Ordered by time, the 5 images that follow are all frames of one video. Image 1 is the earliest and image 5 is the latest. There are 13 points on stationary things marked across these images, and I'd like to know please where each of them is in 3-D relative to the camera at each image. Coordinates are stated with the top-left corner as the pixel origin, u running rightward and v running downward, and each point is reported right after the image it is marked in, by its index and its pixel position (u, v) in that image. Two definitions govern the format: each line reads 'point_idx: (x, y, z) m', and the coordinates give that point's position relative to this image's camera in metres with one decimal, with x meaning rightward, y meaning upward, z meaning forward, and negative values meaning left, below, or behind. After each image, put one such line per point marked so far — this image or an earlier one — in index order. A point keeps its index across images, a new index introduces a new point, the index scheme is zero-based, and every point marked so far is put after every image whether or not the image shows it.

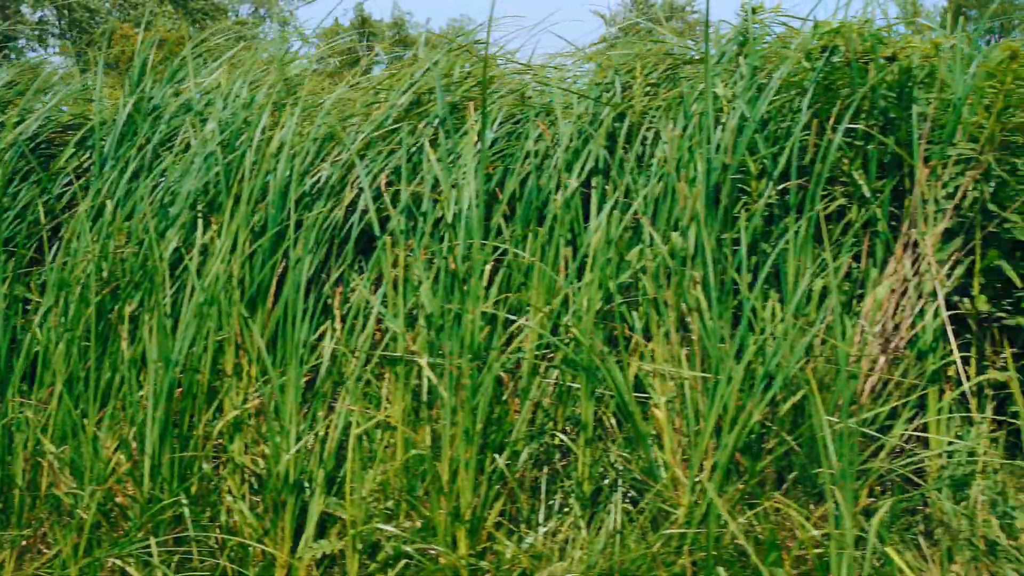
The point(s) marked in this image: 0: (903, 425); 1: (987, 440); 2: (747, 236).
0: (+0.8, -0.3, +2.7) m
1: (+1.0, -0.3, +2.6) m
2: (+0.5, +0.1, +2.9) m
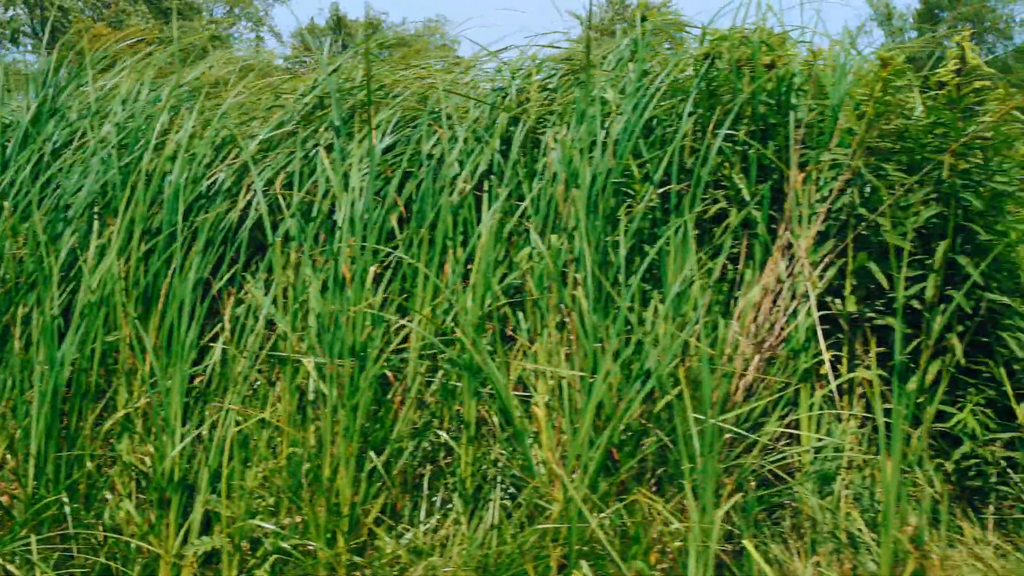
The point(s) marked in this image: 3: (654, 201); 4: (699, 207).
0: (+0.6, -0.3, +2.7) m
1: (+0.7, -0.3, +2.7) m
2: (+0.3, +0.1, +2.9) m
3: (+0.3, +0.2, +3.0) m
4: (+0.4, +0.2, +2.9) m
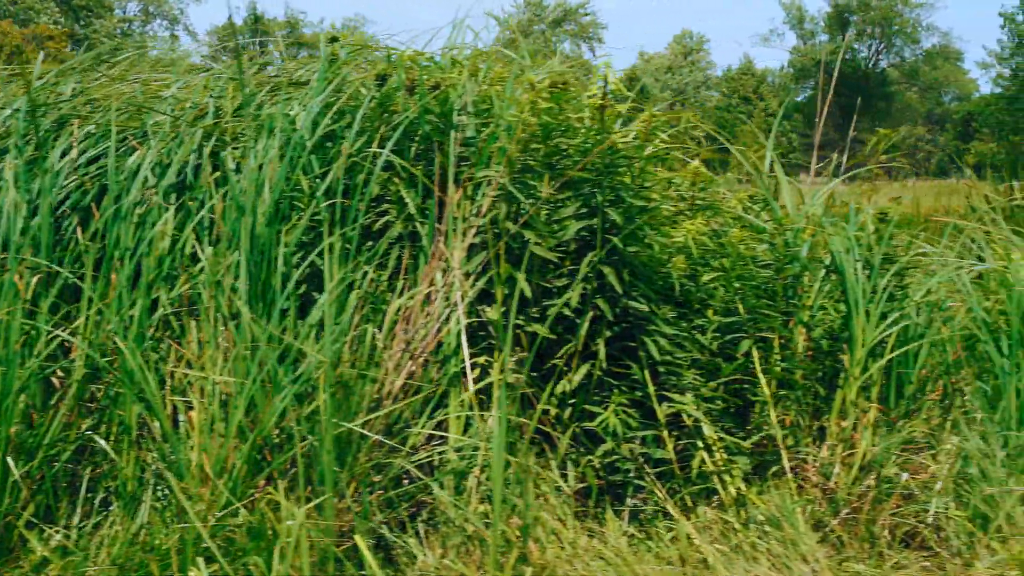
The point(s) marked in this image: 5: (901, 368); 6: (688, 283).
0: (-0.2, -0.3, +2.9) m
1: (-0.1, -0.3, +2.9) m
2: (-0.5, +0.1, +3.1) m
3: (-0.5, +0.2, +3.1) m
4: (-0.4, +0.2, +3.1) m
5: (+1.1, -0.2, +3.5) m
6: (+0.5, 0.0, +3.4) m
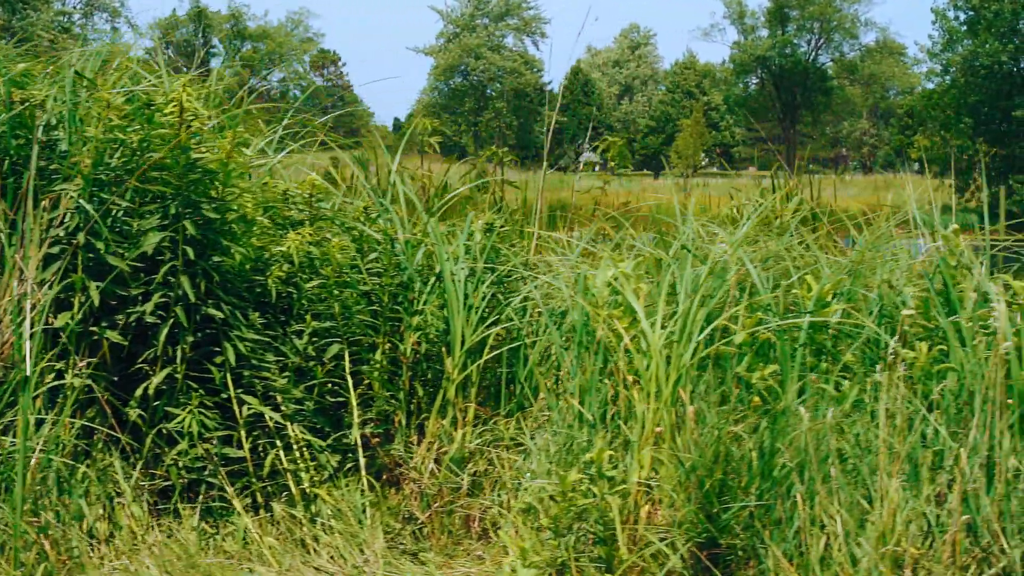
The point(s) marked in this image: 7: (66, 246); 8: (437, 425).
0: (-1.3, -0.3, +3.0) m
1: (-1.1, -0.4, +3.0) m
2: (-1.6, +0.1, +3.2) m
3: (-1.6, +0.2, +3.2) m
4: (-1.5, +0.1, +3.2) m
5: (0.0, -0.2, +3.7) m
6: (-0.6, 0.0, +3.6) m
7: (-1.2, +0.1, +3.3) m
8: (-0.2, -0.4, +3.5) m
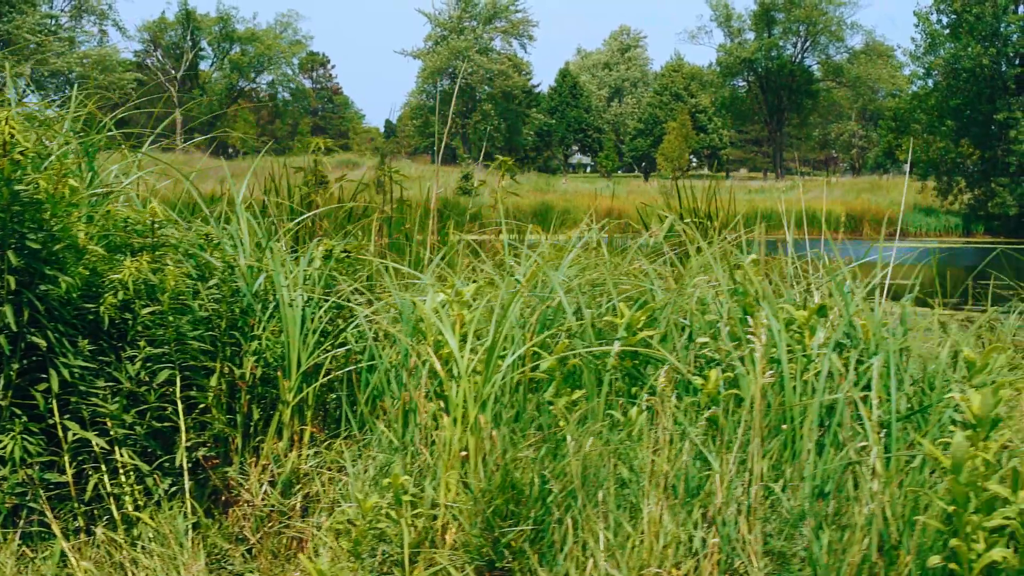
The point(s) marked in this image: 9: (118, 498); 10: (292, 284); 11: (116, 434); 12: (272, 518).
0: (-1.8, -0.4, +3.1) m
1: (-1.6, -0.4, +3.1) m
2: (-2.1, 0.0, +3.2) m
3: (-2.1, +0.1, +3.3) m
4: (-2.0, +0.1, +3.3) m
5: (-0.5, -0.3, +3.8) m
6: (-1.1, -0.1, +3.7) m
7: (-1.7, 0.0, +3.3) m
8: (-0.7, -0.5, +3.6) m
9: (-1.1, -0.6, +3.4) m
10: (-0.7, 0.0, +3.8) m
11: (-1.1, -0.4, +3.4) m
12: (-0.7, -0.7, +3.5) m
